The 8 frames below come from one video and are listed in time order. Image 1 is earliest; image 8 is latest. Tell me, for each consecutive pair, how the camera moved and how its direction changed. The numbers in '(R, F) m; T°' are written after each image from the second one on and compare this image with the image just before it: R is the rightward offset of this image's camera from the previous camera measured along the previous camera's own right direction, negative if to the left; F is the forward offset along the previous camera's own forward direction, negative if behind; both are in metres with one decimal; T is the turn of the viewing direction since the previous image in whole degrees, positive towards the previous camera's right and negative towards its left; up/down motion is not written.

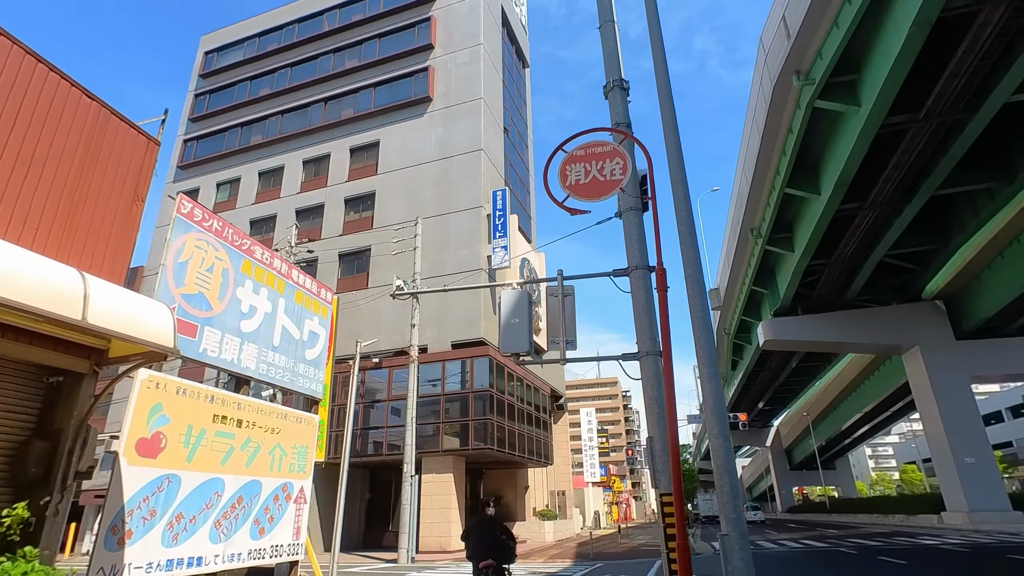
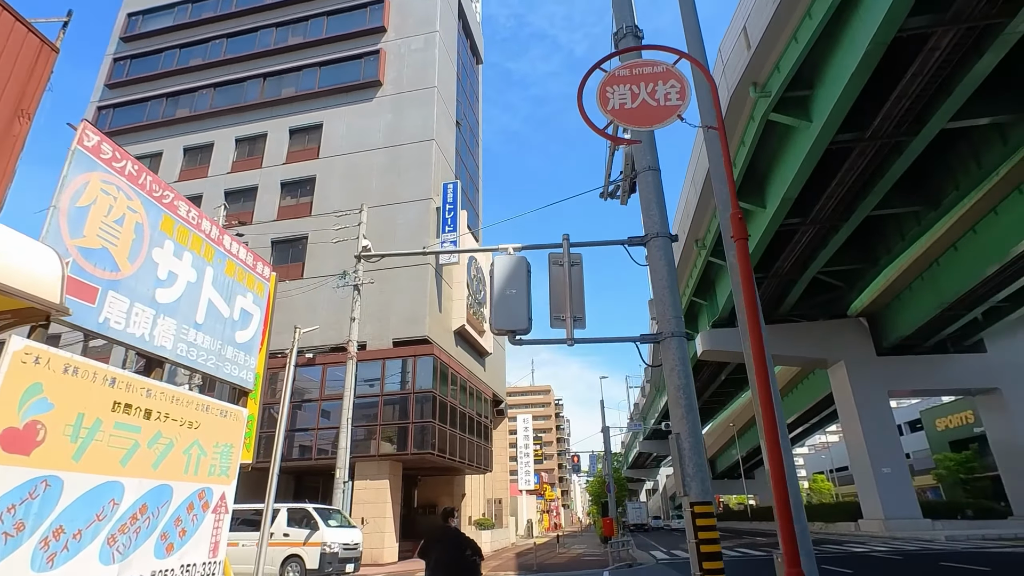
(-0.4, +0.7) m; +7°
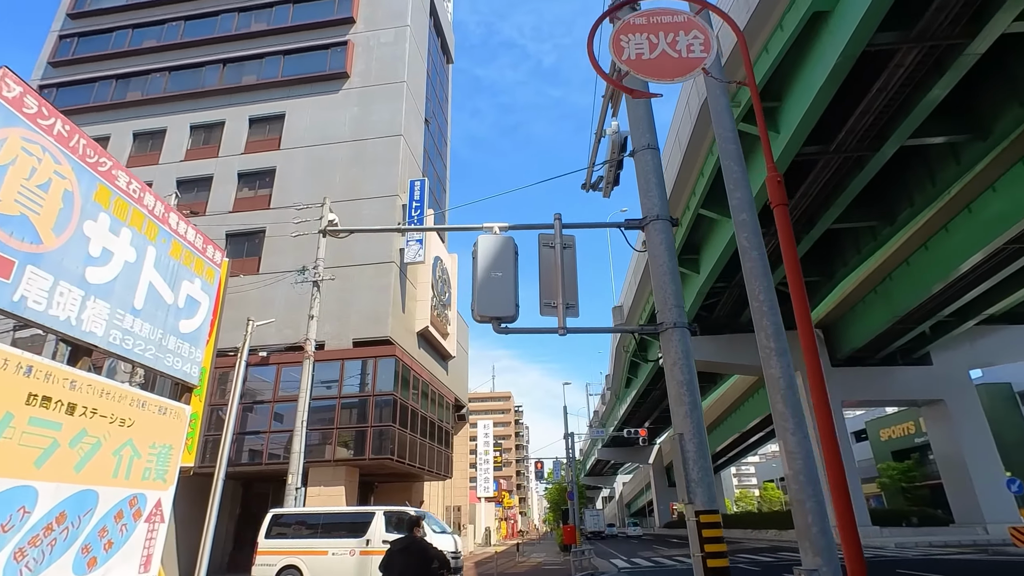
(-0.1, +0.3) m; +4°
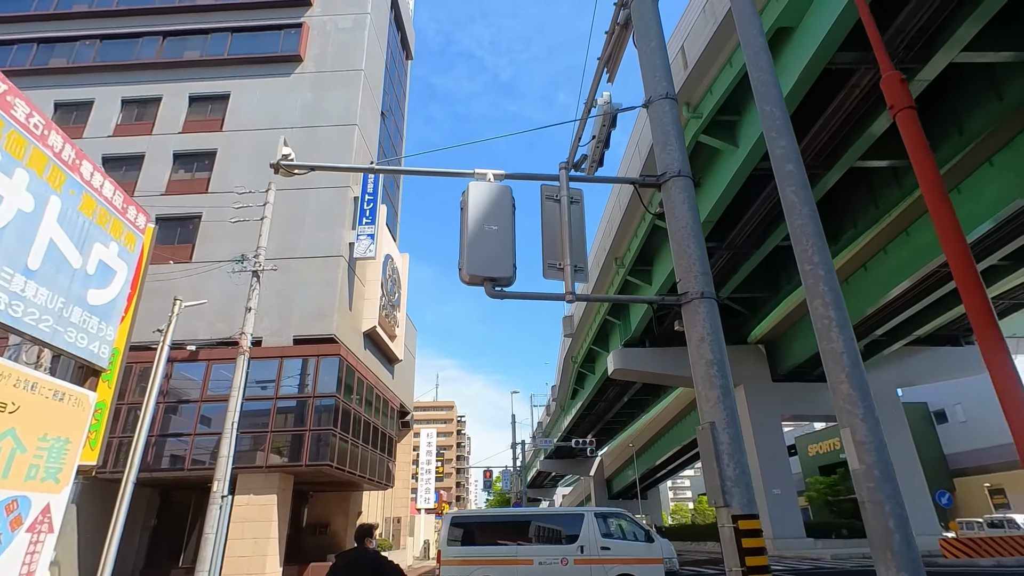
(-0.2, +0.5) m; +5°
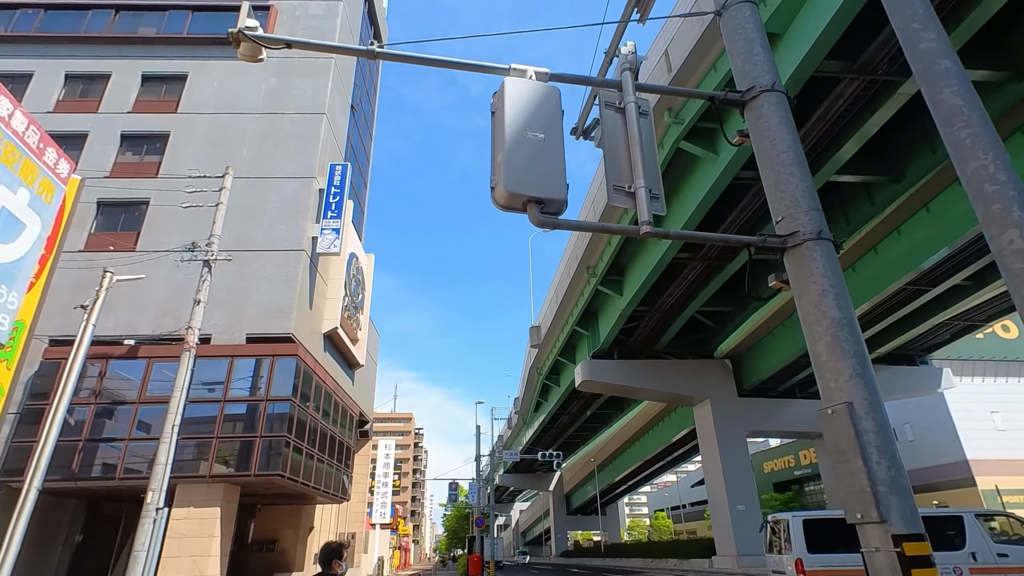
(-0.3, +0.7) m; +4°
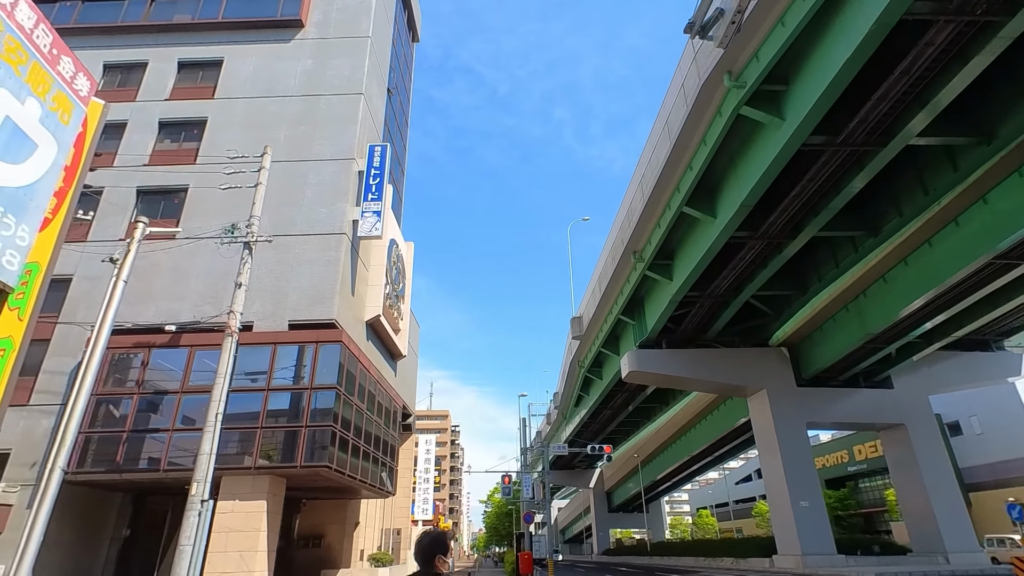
(-0.5, +0.8) m; -3°
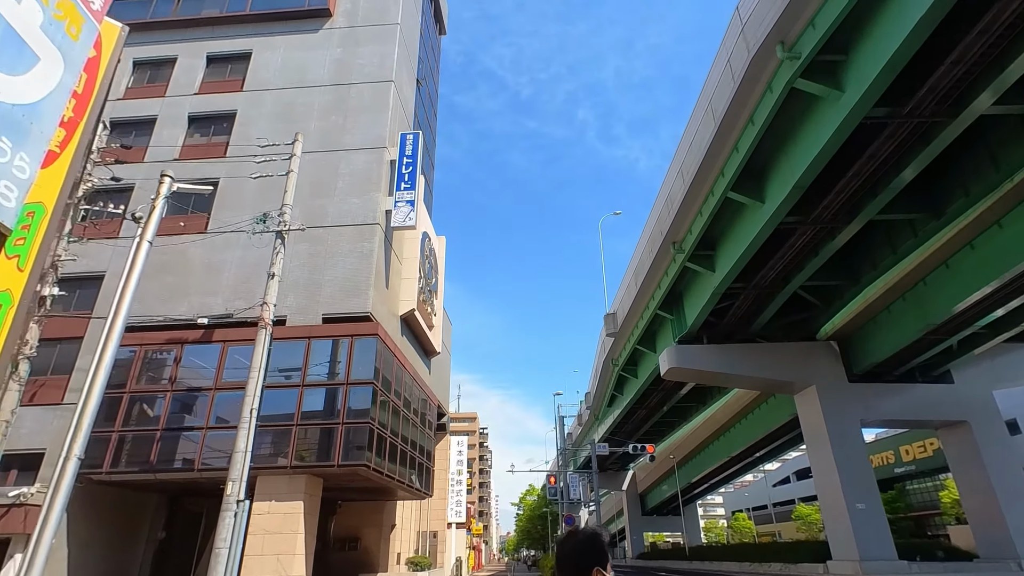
(-0.4, +0.7) m; -2°
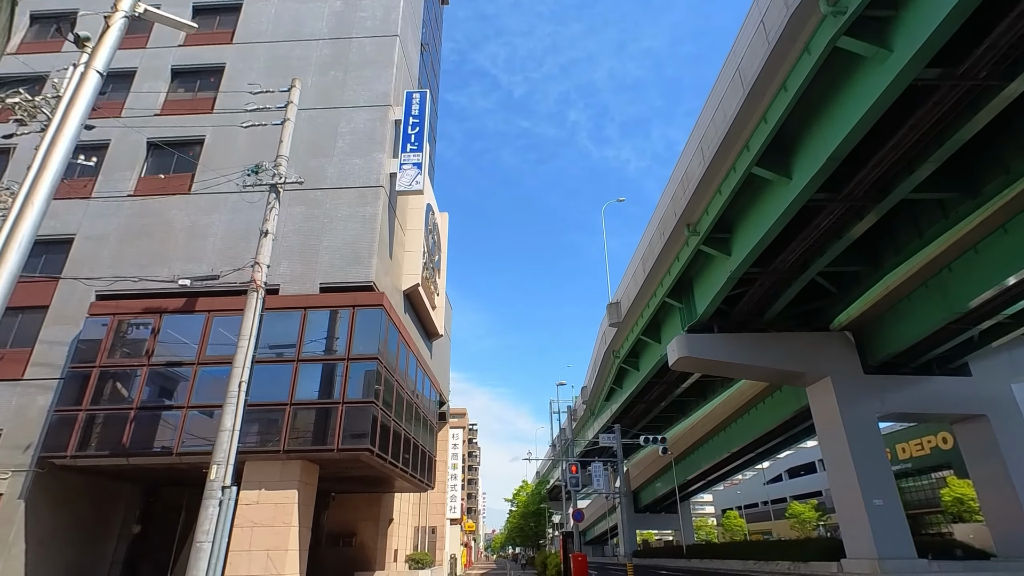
(-0.6, +1.1) m; +1°
